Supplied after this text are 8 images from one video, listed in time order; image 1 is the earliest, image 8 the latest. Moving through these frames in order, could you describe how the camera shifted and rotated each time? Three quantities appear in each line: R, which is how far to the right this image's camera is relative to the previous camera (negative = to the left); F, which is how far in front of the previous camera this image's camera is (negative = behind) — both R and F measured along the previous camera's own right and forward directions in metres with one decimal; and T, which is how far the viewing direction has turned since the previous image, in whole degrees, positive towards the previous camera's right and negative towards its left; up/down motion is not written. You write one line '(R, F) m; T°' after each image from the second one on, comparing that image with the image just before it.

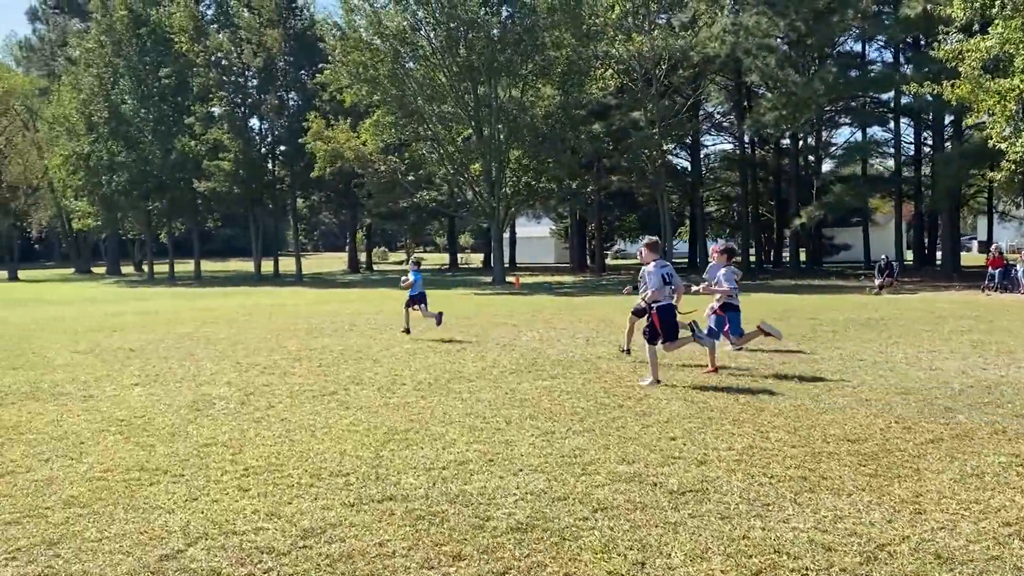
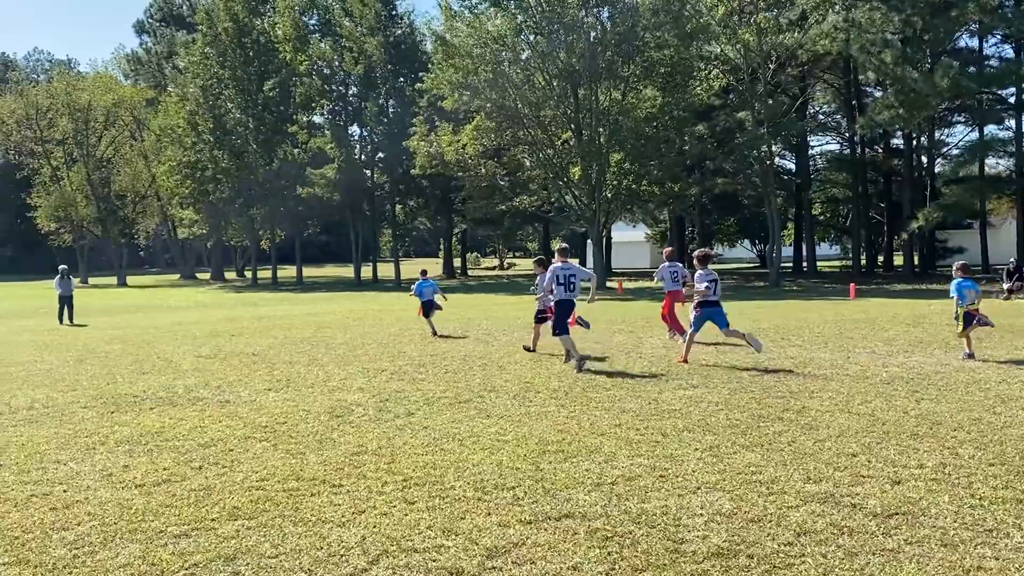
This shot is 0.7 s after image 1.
(-0.4, +0.3) m; -5°
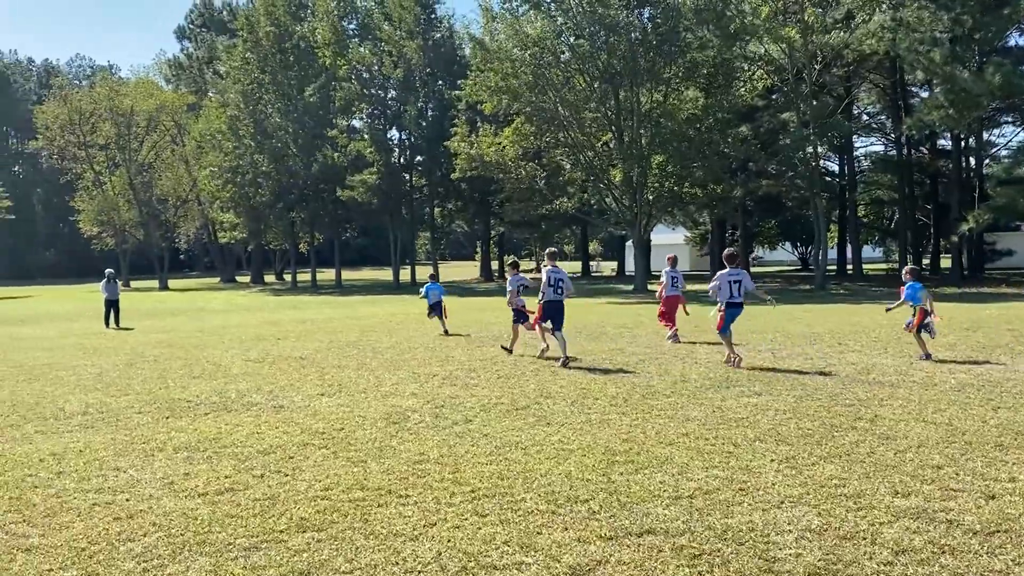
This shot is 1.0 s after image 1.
(-0.2, +0.2) m; -2°
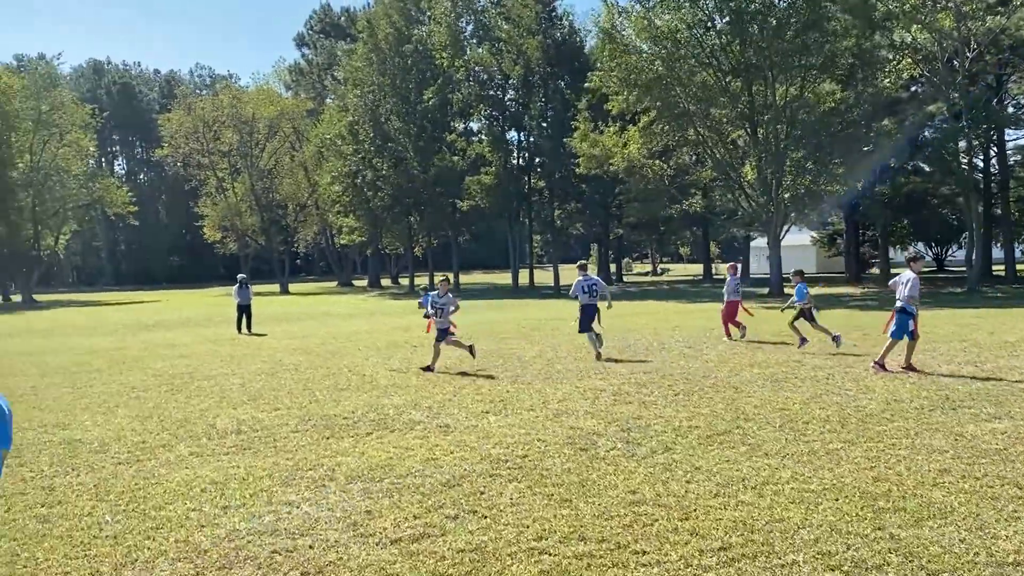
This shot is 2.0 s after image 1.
(-0.7, +0.9) m; -6°
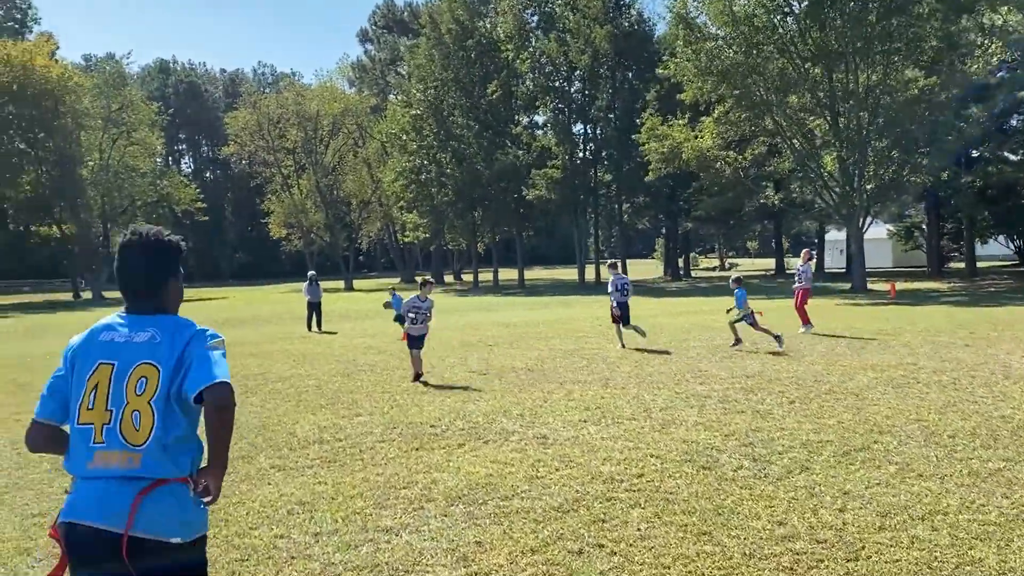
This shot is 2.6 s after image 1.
(-0.3, +0.7) m; -3°
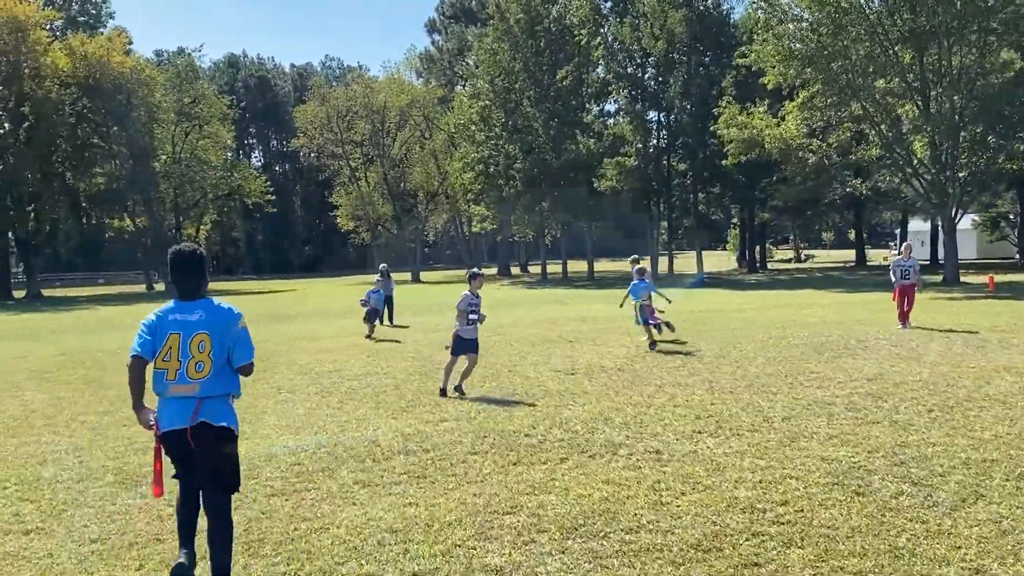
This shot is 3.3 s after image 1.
(-0.3, +0.8) m; -4°
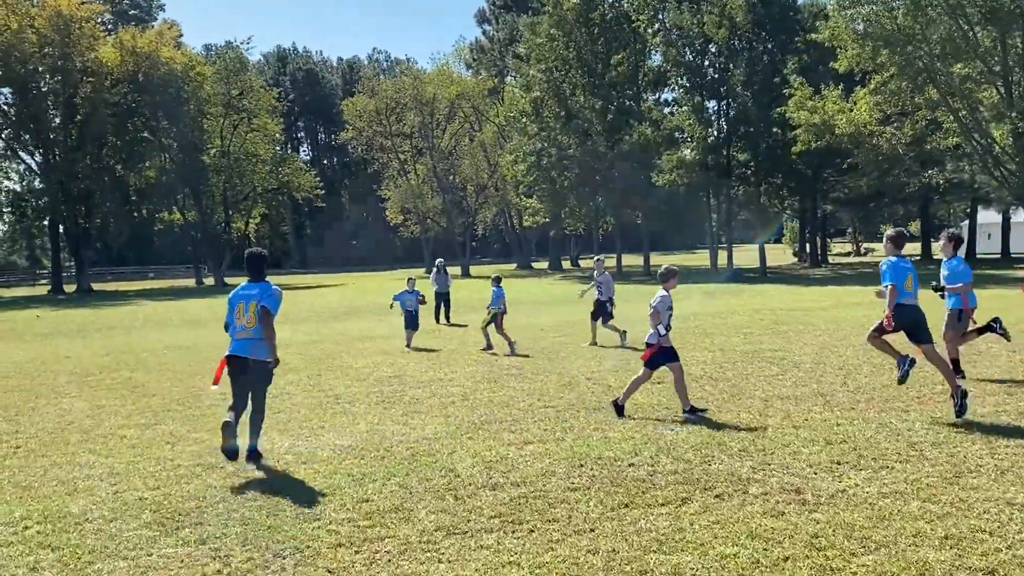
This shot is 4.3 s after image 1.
(-0.3, +1.0) m; -3°
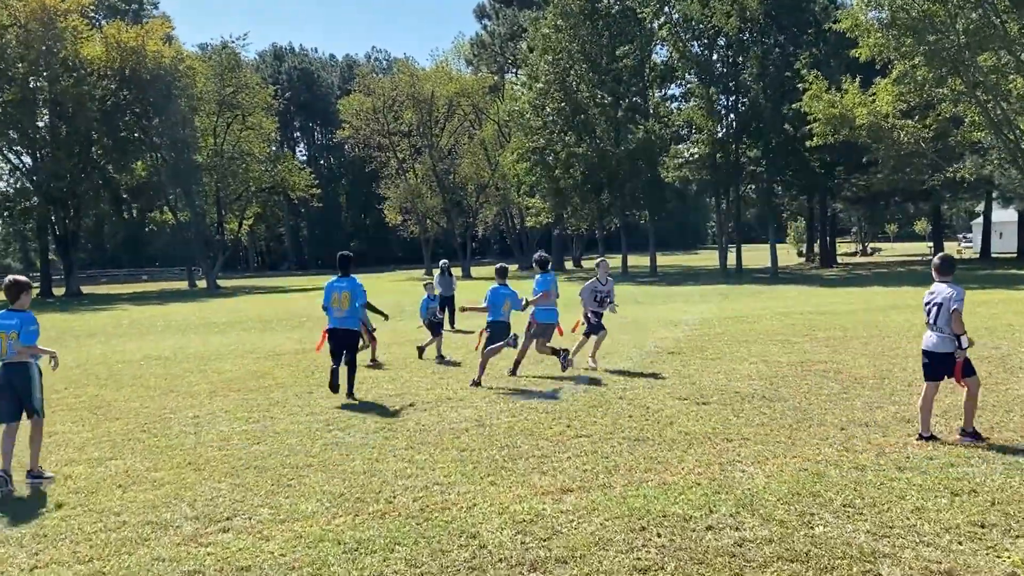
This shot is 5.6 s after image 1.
(-0.2, +1.4) m; 0°
